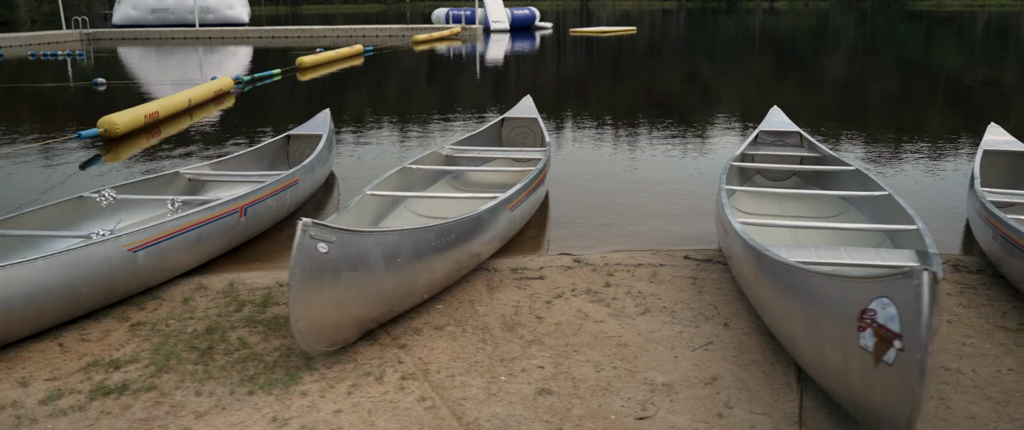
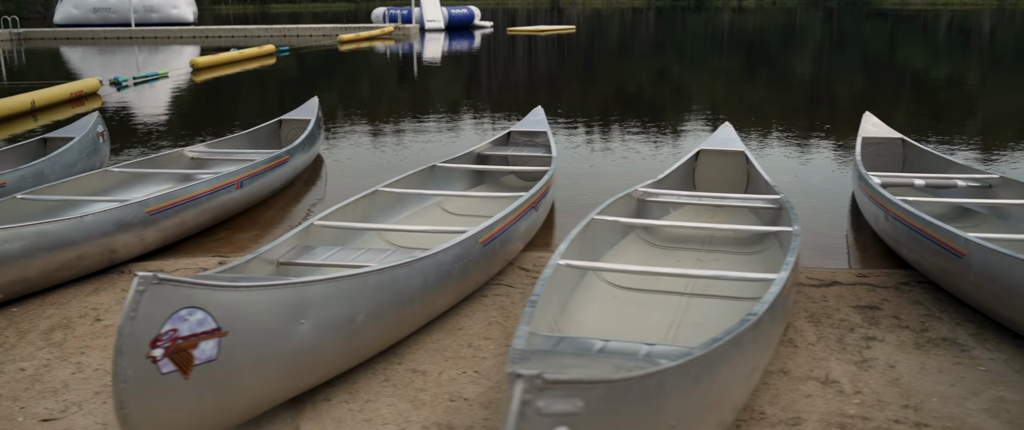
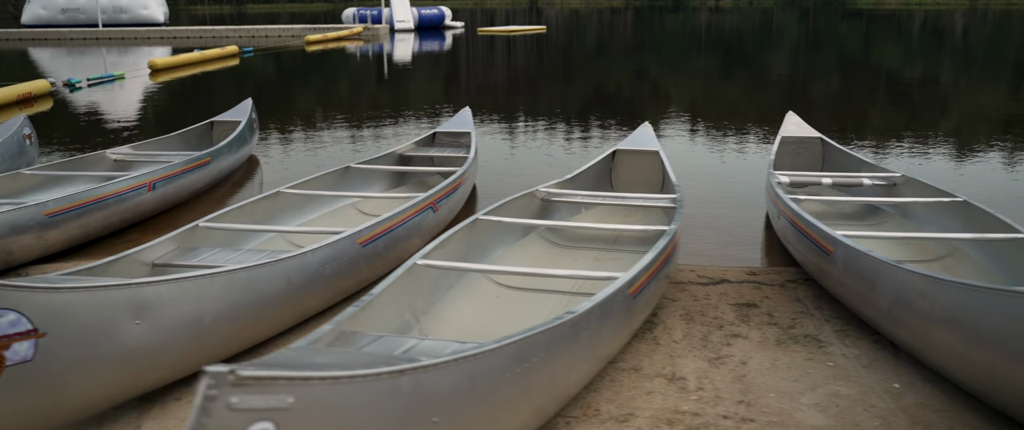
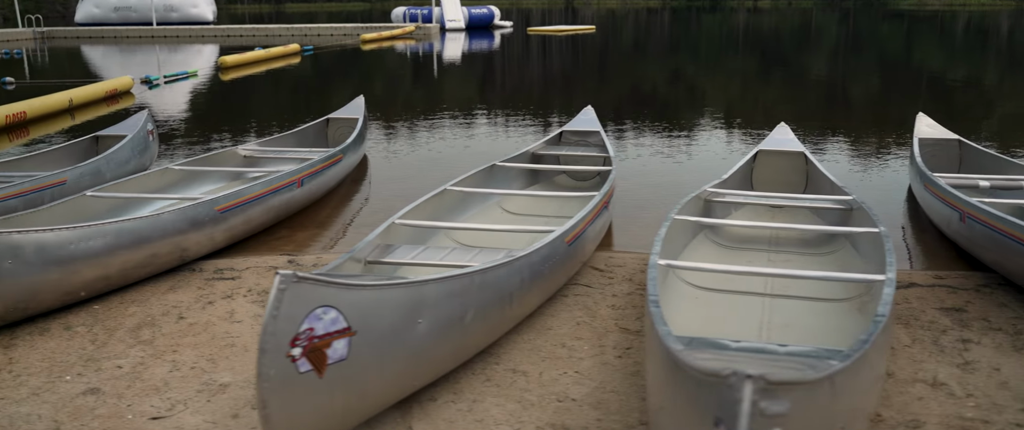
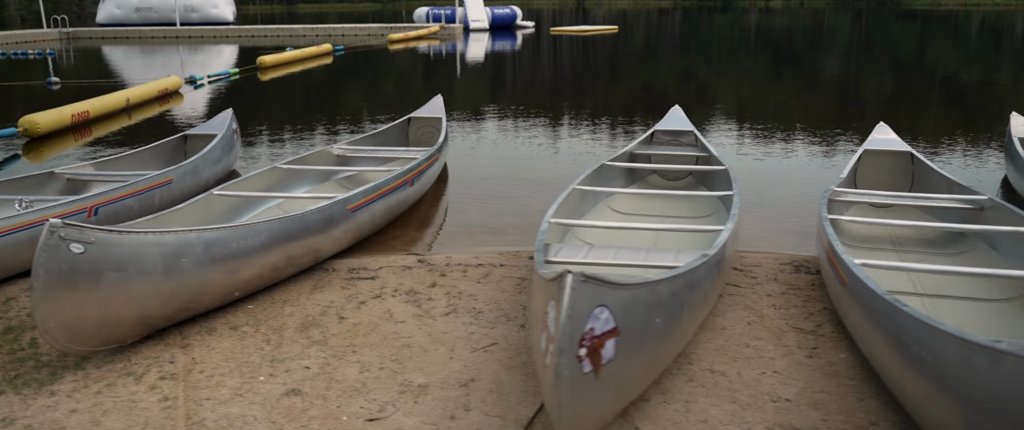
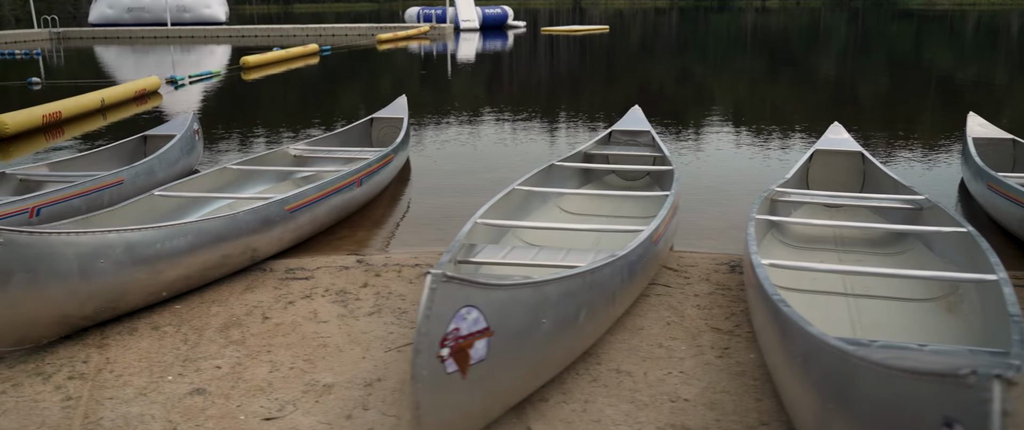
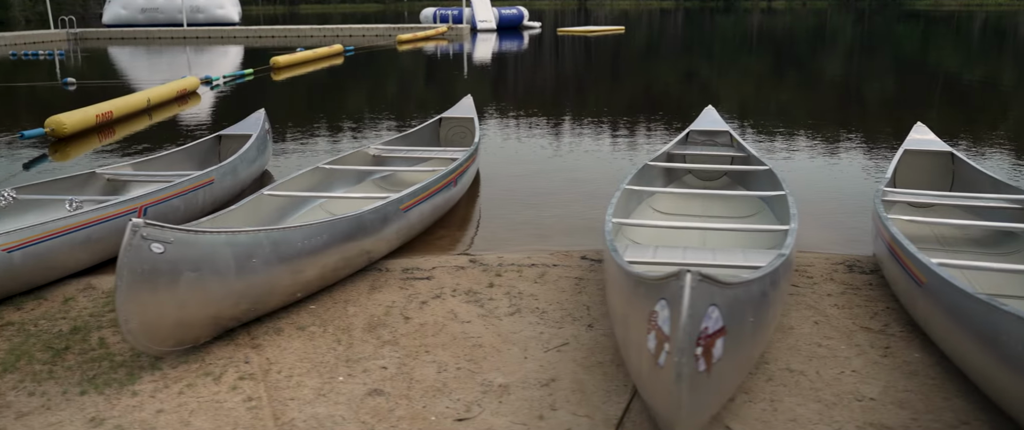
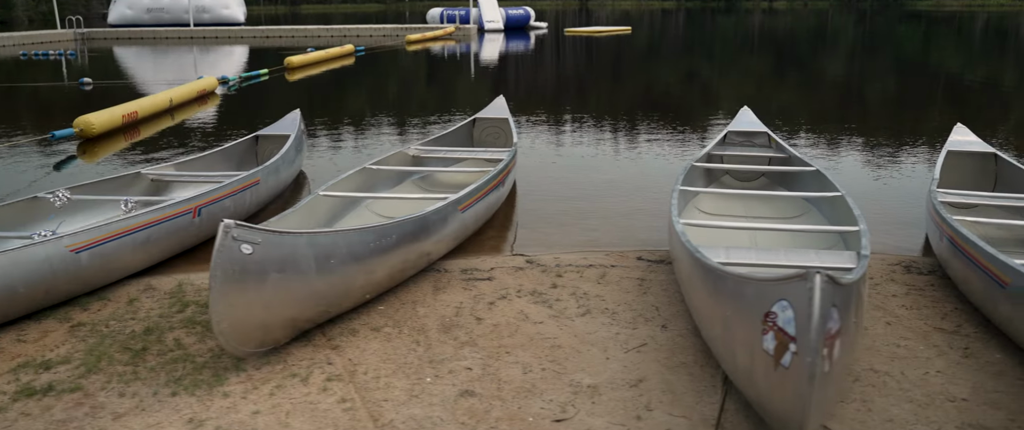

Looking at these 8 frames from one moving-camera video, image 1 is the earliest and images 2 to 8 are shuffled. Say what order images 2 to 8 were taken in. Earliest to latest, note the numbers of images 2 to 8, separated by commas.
8, 7, 5, 6, 4, 2, 3
